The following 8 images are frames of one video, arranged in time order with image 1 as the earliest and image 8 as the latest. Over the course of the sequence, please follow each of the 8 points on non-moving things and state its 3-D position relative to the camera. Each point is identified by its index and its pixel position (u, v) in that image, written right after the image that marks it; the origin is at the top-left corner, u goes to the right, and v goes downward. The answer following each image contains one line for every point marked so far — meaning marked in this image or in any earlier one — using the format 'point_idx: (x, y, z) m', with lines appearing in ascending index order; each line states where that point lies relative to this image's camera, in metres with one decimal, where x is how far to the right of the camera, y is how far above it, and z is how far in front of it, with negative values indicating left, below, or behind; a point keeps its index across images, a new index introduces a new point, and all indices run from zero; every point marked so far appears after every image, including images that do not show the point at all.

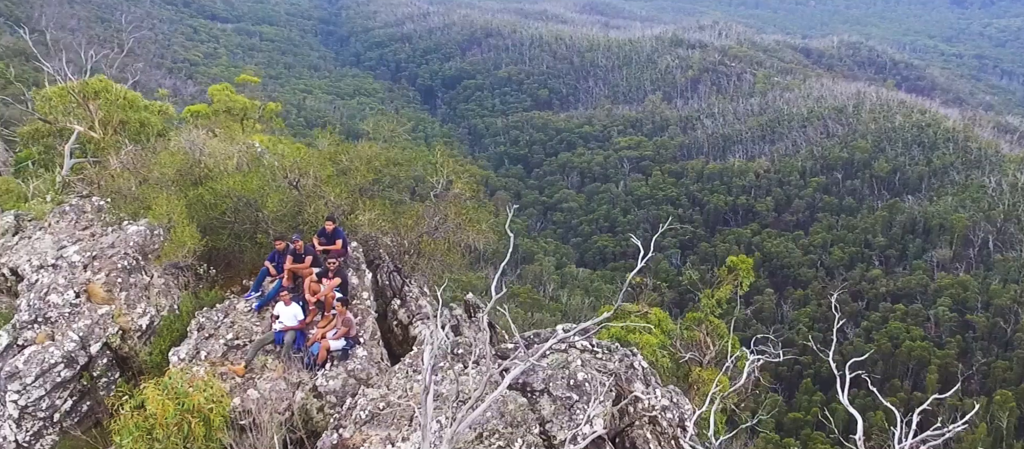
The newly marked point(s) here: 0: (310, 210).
0: (-4.4, +0.2, +13.1) m
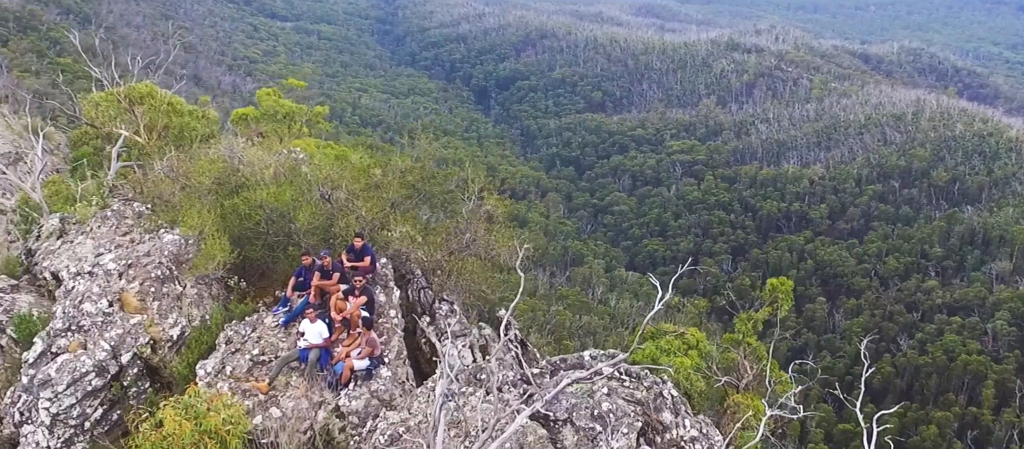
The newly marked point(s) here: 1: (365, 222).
0: (-3.8, 0.0, +13.1) m
1: (-3.3, -0.1, +13.3) m
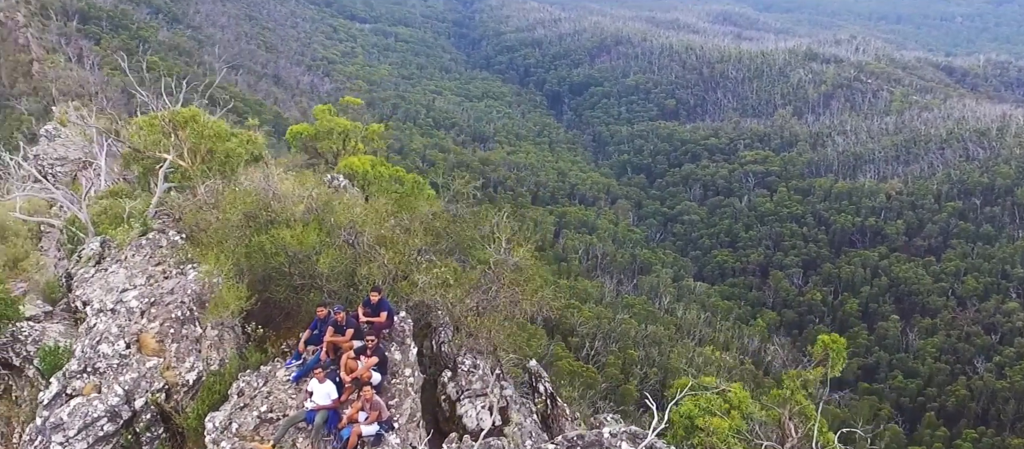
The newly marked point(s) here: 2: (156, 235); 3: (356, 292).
0: (-3.2, -1.0, +12.8) m
1: (-2.7, -1.0, +12.9) m
2: (-8.8, -0.3, +15.2) m
3: (-3.3, -1.4, +12.7) m
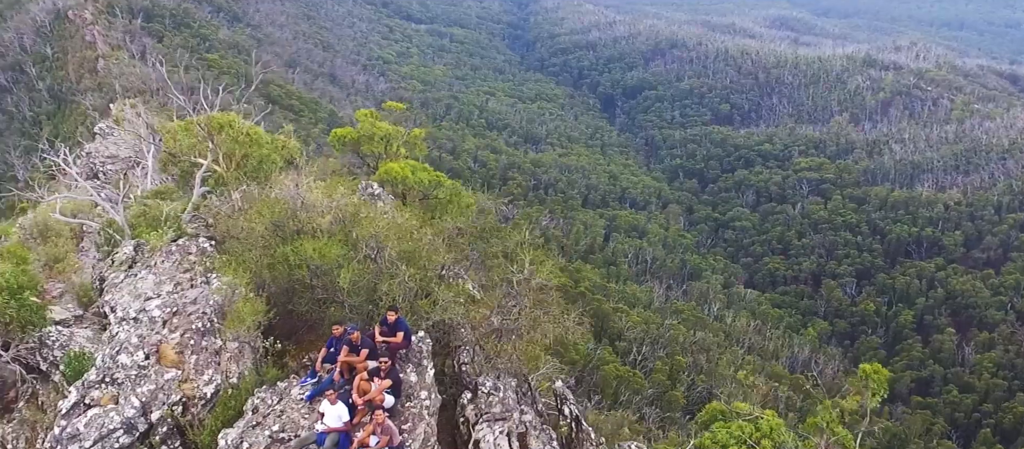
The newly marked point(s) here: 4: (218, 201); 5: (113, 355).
0: (-2.7, -1.2, +12.6) m
1: (-2.2, -1.3, +12.7) m
2: (-8.2, -0.4, +15.4) m
3: (-2.8, -1.7, +12.5) m
4: (-8.8, +0.7, +18.5) m
5: (-6.9, -2.3, +10.6) m
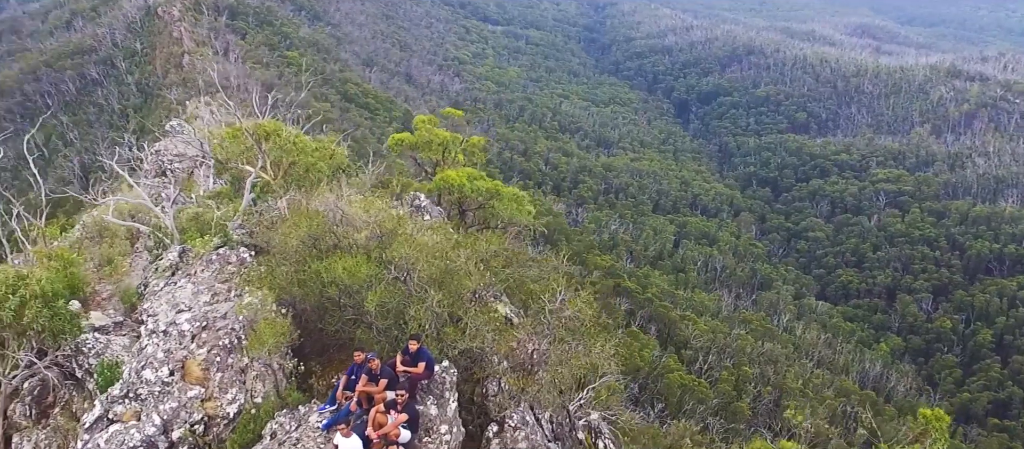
0: (-2.0, -1.7, +12.2) m
1: (-1.5, -1.7, +12.3) m
2: (-7.2, -0.7, +15.5) m
3: (-2.1, -2.1, +12.1) m
4: (-7.5, +0.5, +18.6) m
5: (-6.4, -2.5, +10.6) m
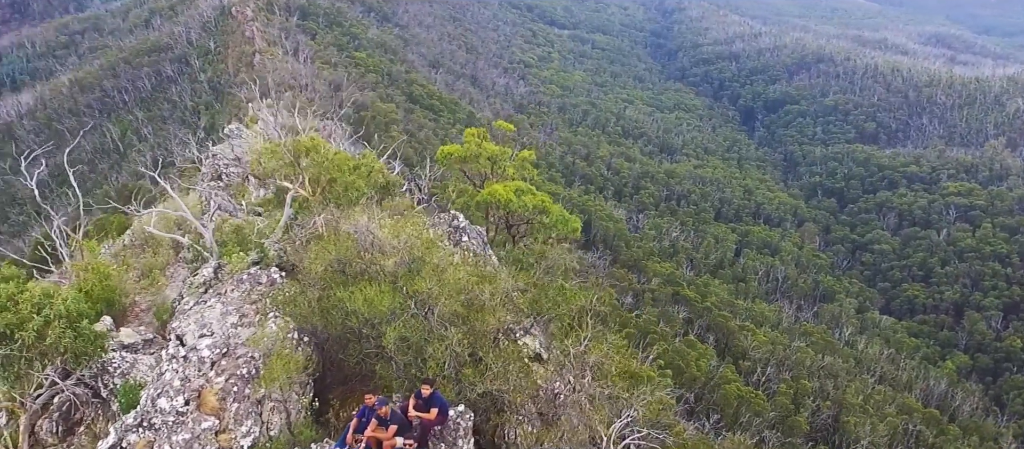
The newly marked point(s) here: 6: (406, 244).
0: (-1.5, -2.3, +11.8) m
1: (-1.0, -2.4, +11.8) m
2: (-6.4, -1.1, +15.5) m
3: (-1.7, -2.7, +11.7) m
4: (-6.4, -0.1, +18.7) m
5: (-6.1, -3.0, +10.5) m
6: (-2.5, -0.4, +14.6) m
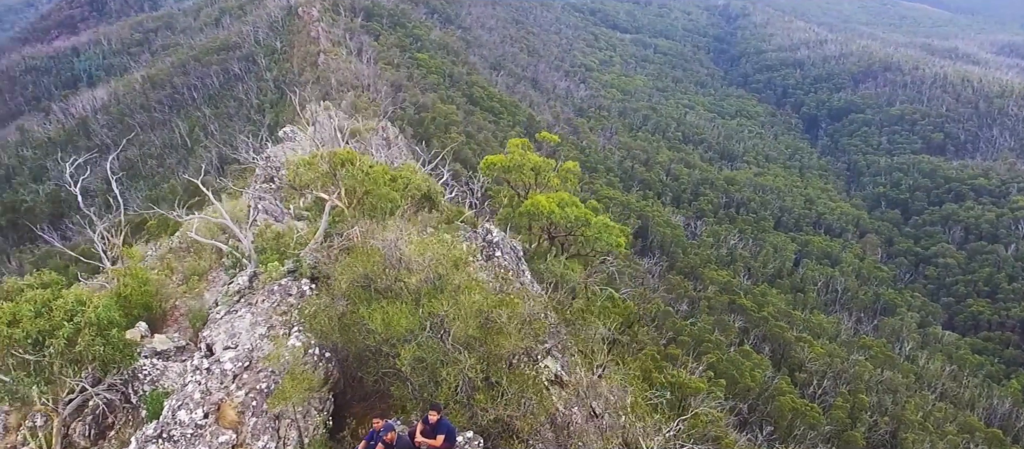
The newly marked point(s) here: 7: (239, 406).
0: (-1.2, -2.7, +11.7) m
1: (-0.7, -2.8, +11.7) m
2: (-5.7, -1.4, +15.8) m
3: (-1.4, -3.1, +11.7) m
4: (-5.5, -0.4, +19.0) m
5: (-5.9, -3.2, +10.8) m
6: (-1.9, -0.8, +14.6) m
7: (-4.9, -3.2, +11.0) m
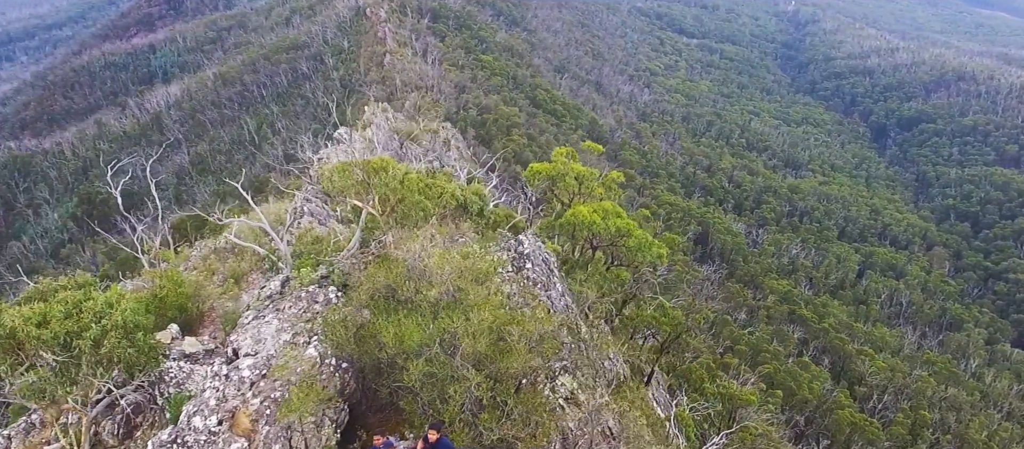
0: (-0.9, -3.0, +11.6) m
1: (-0.5, -3.1, +11.6) m
2: (-5.1, -1.6, +16.0) m
3: (-1.1, -3.4, +11.5) m
4: (-4.7, -0.6, +19.1) m
5: (-5.7, -3.4, +11.0) m
6: (-1.4, -1.1, +14.5) m
7: (-4.7, -3.4, +11.1) m
